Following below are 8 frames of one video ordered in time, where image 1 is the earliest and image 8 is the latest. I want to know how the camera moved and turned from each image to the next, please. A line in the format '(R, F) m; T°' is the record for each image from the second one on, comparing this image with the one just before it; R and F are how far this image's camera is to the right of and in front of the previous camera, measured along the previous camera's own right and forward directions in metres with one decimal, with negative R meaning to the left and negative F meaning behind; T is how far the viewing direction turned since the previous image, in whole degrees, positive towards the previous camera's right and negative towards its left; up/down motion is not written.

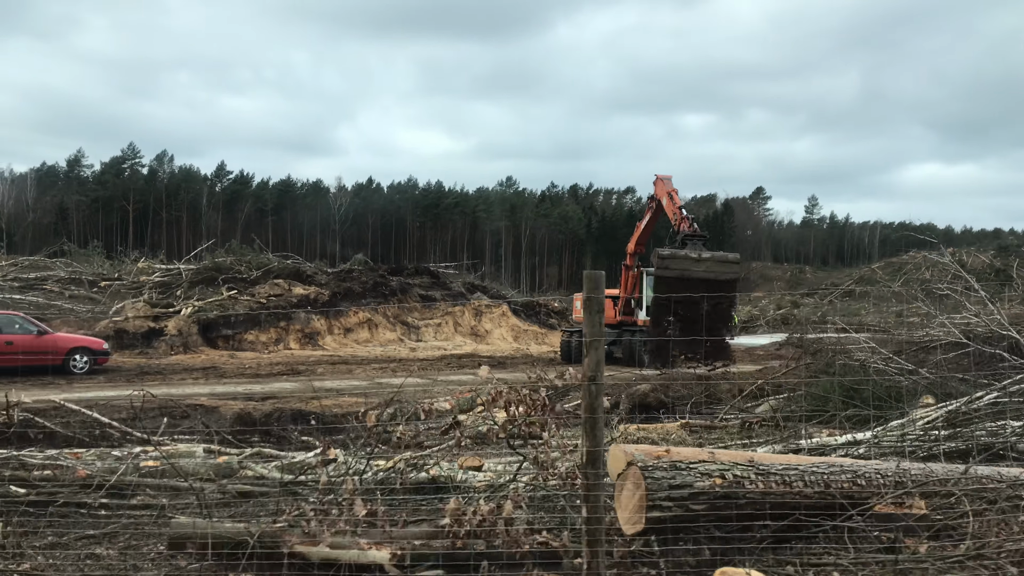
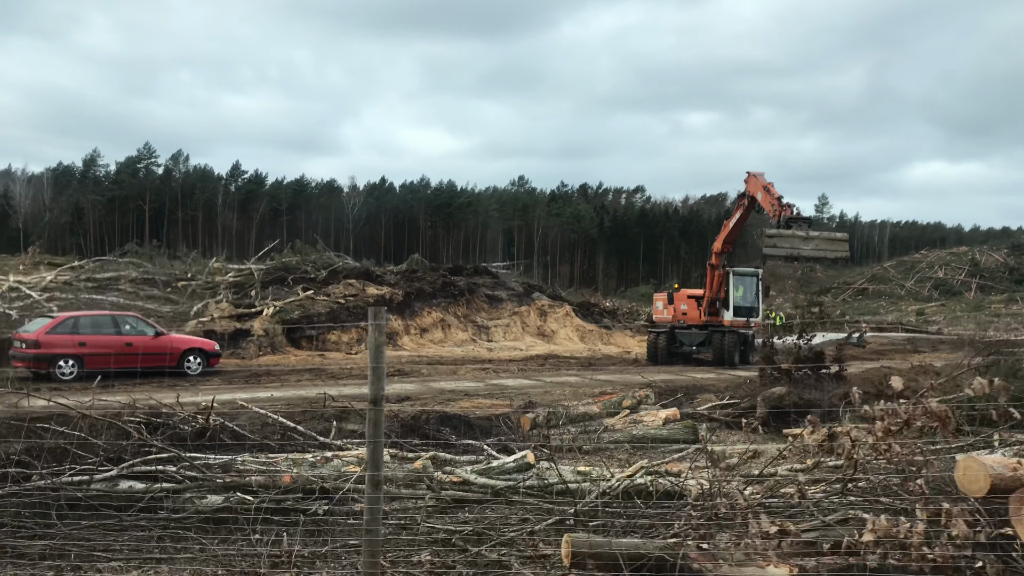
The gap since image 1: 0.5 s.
(-2.2, +0.1) m; -1°
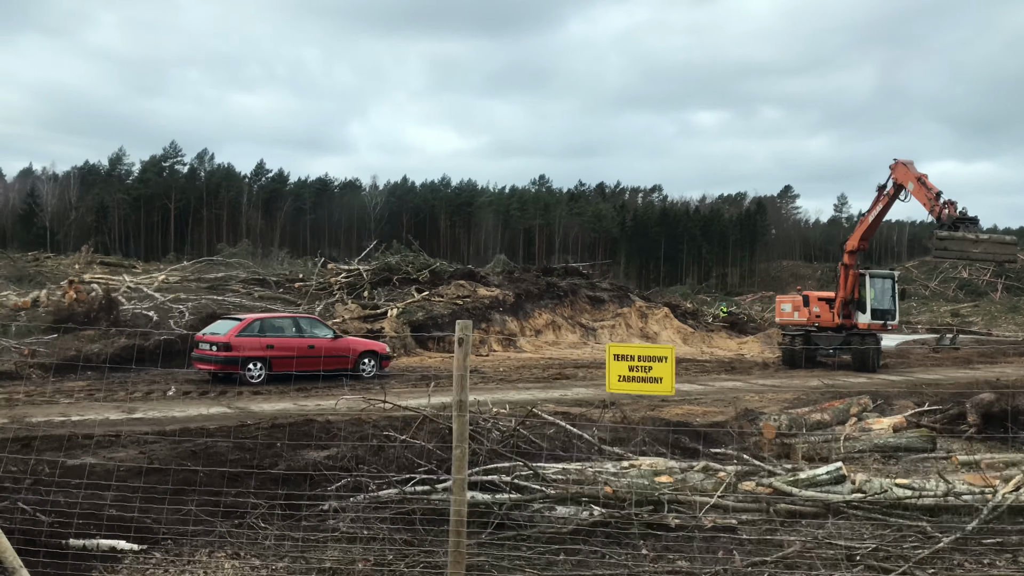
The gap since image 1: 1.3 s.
(-3.3, +0.2) m; -1°
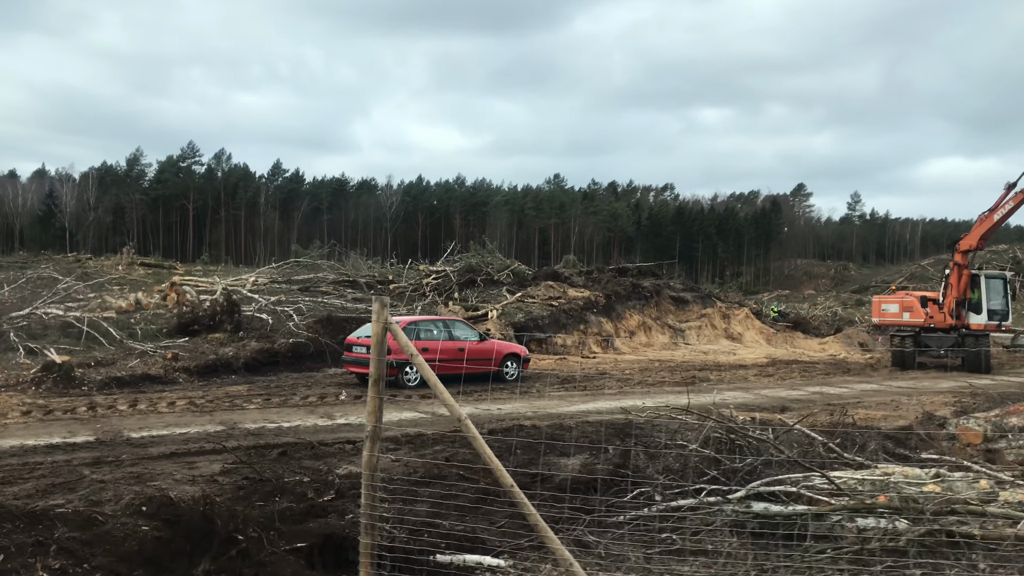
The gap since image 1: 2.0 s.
(-2.7, +0.1) m; -1°
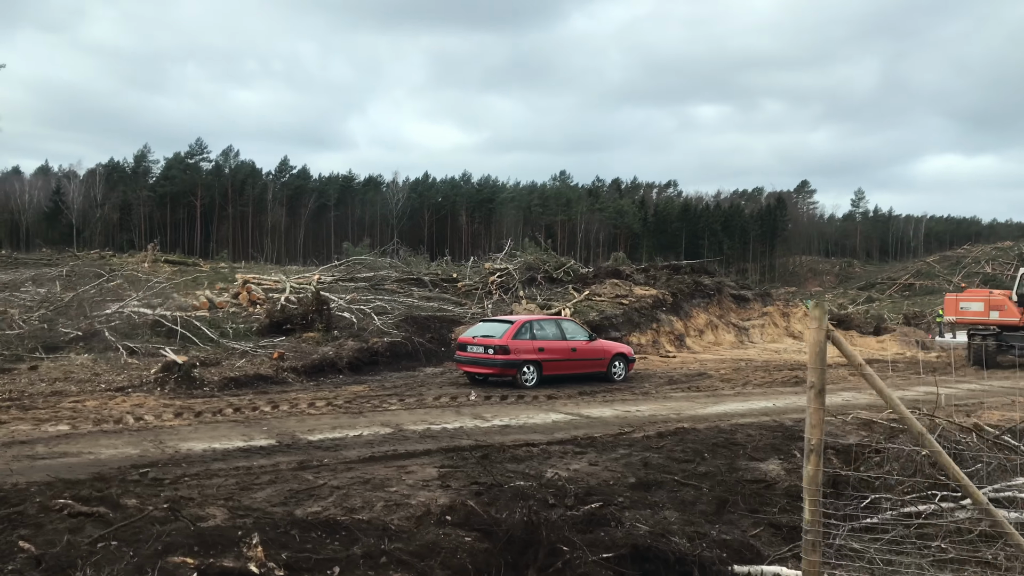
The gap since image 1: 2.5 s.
(-2.1, +0.2) m; 0°
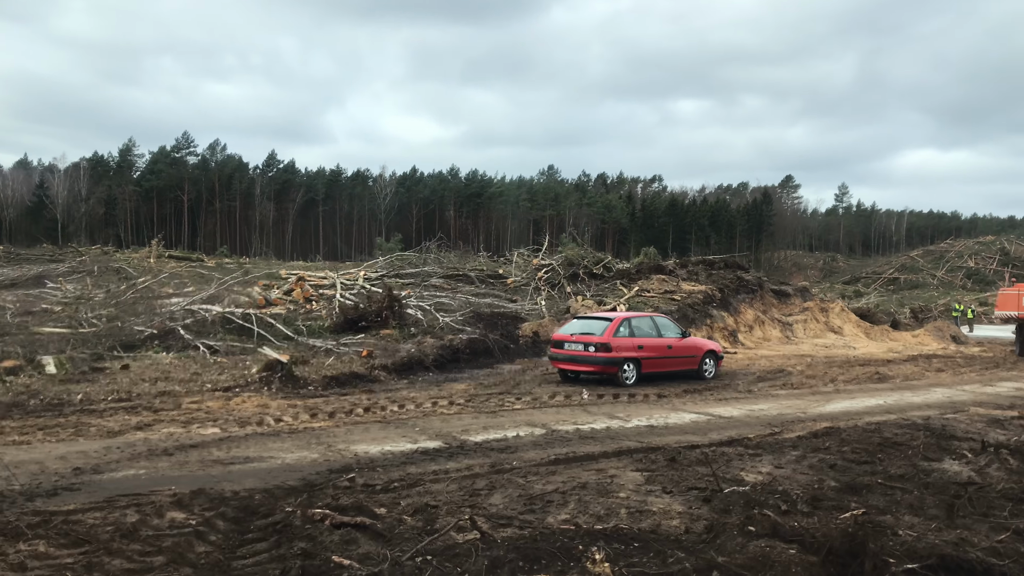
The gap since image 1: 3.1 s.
(-2.0, +0.2) m; +1°
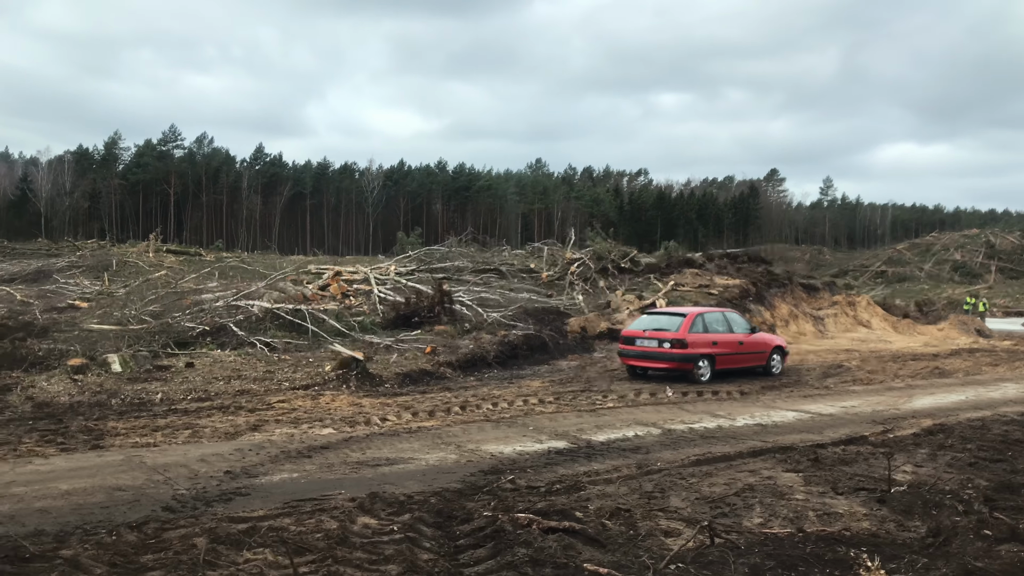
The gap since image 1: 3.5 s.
(-1.5, +0.2) m; +1°
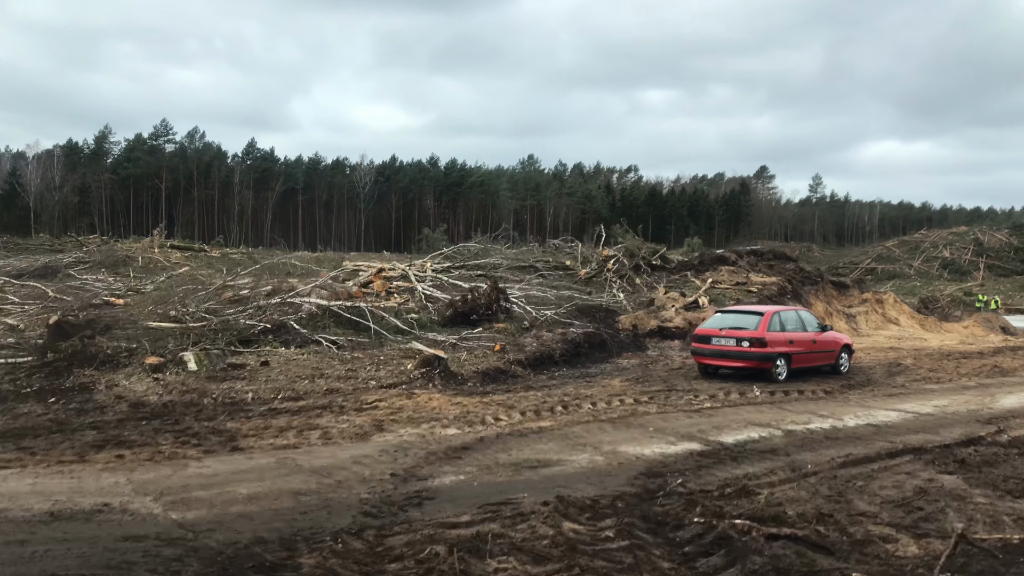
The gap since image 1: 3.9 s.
(-1.5, +0.1) m; +1°
